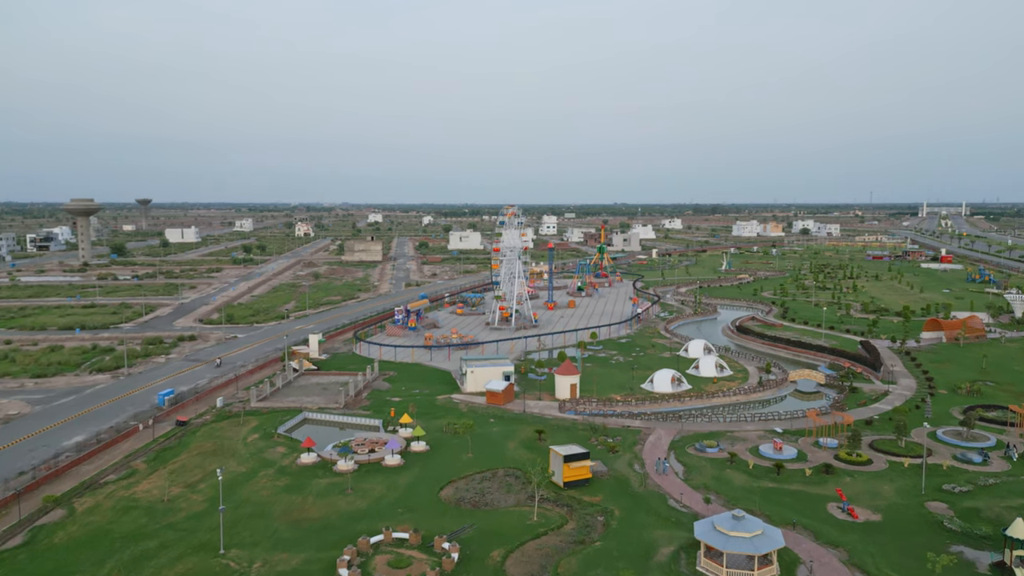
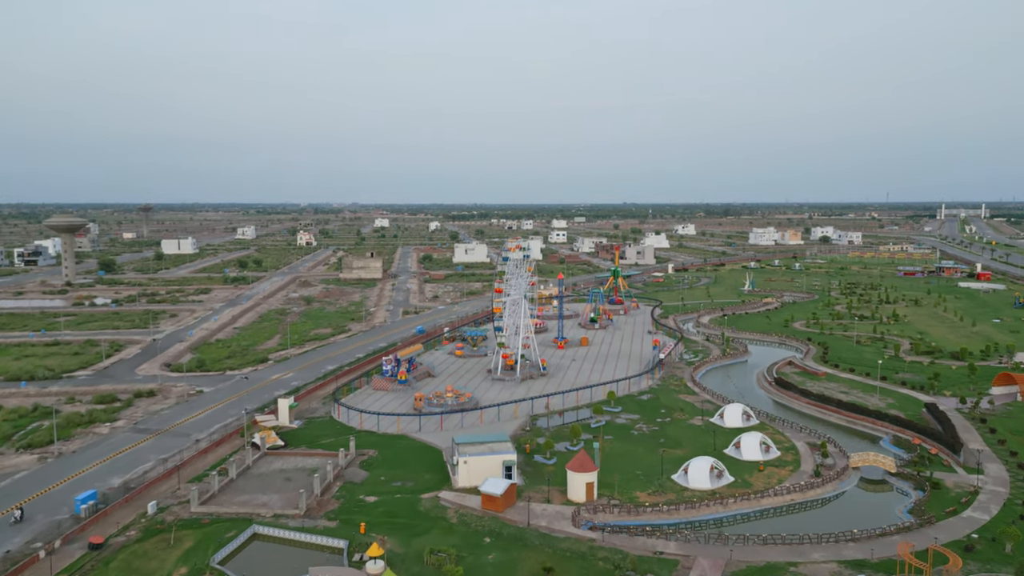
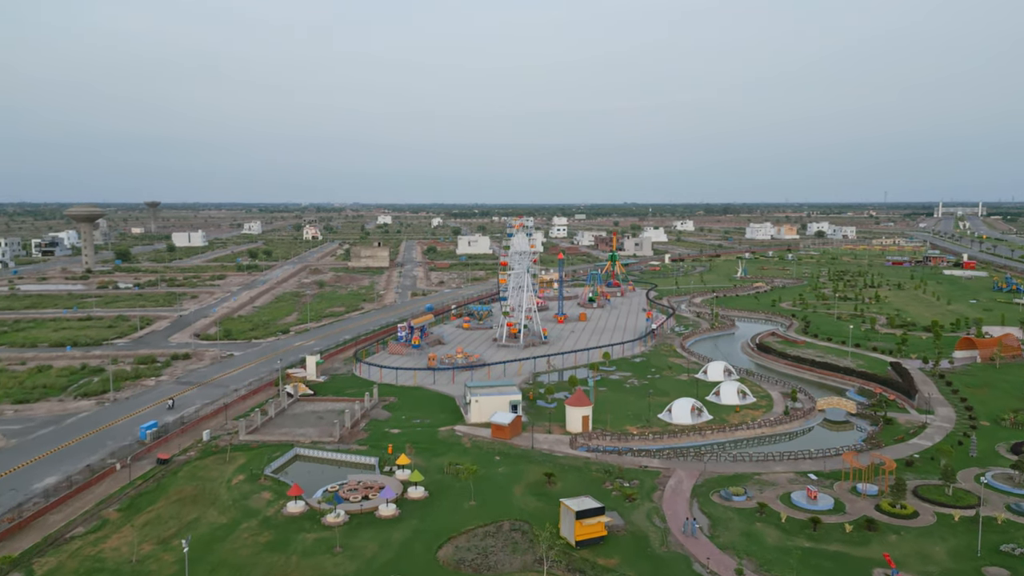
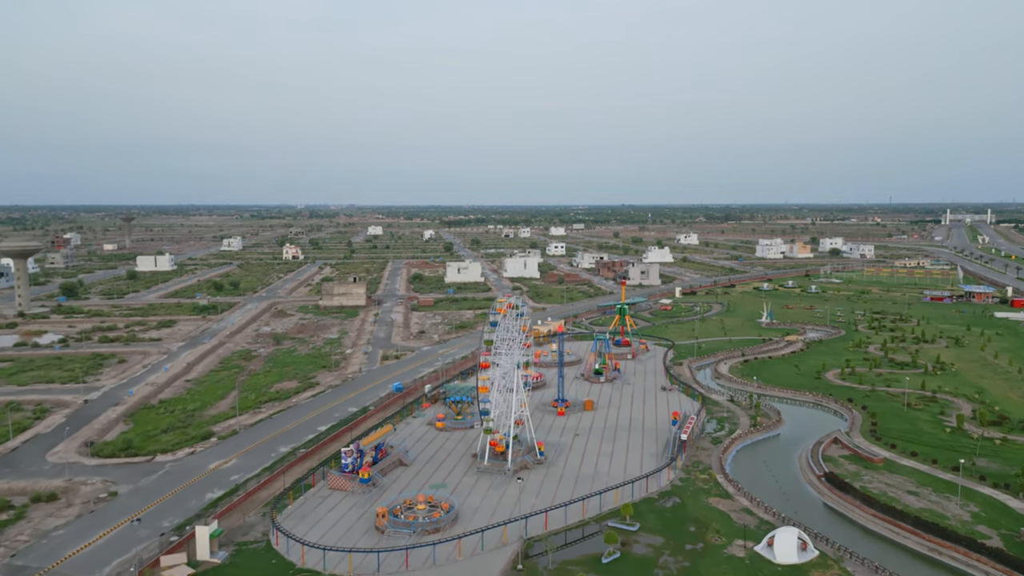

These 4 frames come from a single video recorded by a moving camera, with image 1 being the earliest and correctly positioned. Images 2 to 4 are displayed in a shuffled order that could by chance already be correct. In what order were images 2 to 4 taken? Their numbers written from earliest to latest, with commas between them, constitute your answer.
3, 2, 4
